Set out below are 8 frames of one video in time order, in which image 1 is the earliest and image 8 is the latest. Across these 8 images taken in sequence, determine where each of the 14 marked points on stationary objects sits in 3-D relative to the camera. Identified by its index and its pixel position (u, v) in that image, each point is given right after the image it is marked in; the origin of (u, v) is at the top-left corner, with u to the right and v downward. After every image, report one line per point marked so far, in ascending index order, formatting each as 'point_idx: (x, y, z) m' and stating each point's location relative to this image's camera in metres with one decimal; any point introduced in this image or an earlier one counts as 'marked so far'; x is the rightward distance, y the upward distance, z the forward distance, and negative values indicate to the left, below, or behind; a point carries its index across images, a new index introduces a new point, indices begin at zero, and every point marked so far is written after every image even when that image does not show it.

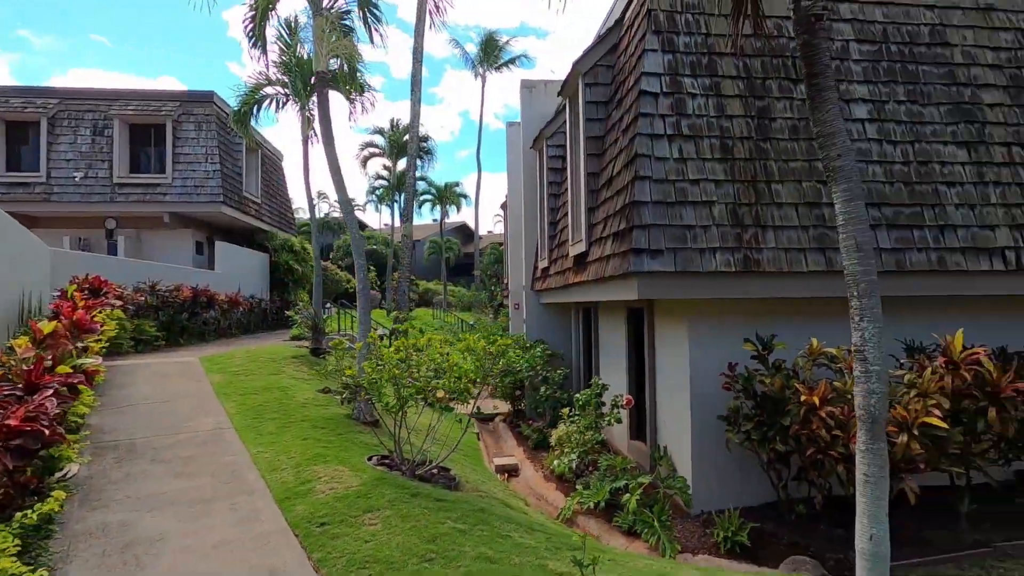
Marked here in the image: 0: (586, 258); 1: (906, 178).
0: (+0.9, +0.4, +6.4) m
1: (+4.0, +1.1, +5.4) m
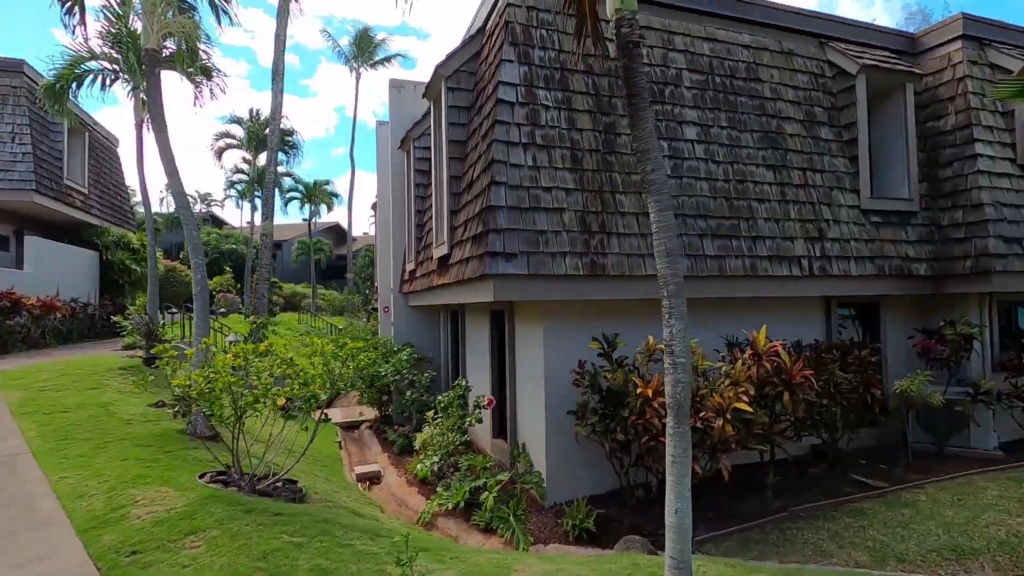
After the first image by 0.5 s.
0: (-0.8, +0.3, +6.5) m
1: (+2.5, +1.1, +6.1) m
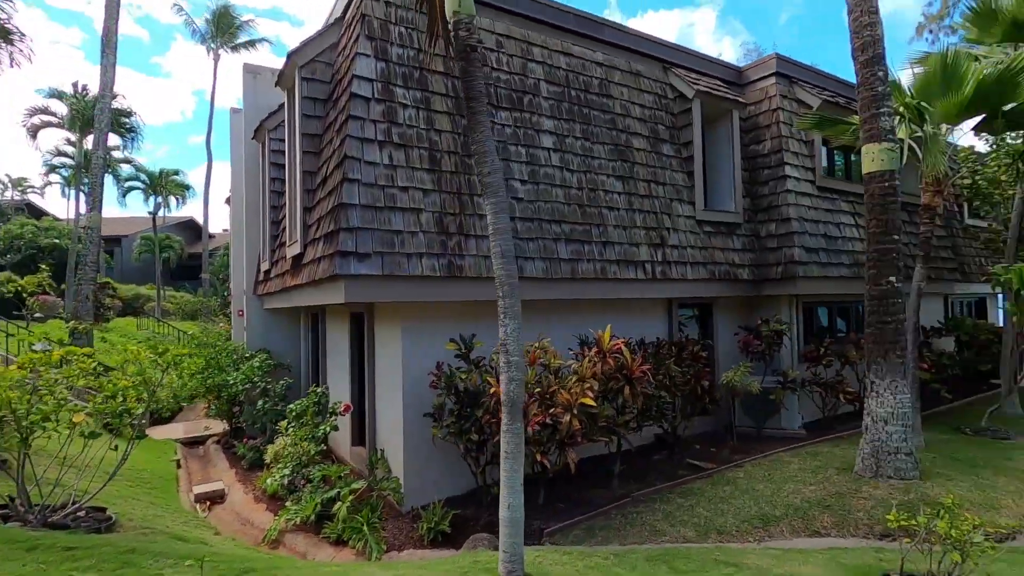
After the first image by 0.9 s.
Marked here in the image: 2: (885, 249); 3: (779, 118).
0: (-2.4, +0.3, +6.1) m
1: (+0.8, +1.1, +6.5) m
2: (+4.1, +0.4, +5.9) m
3: (+4.1, +2.6, +8.2) m
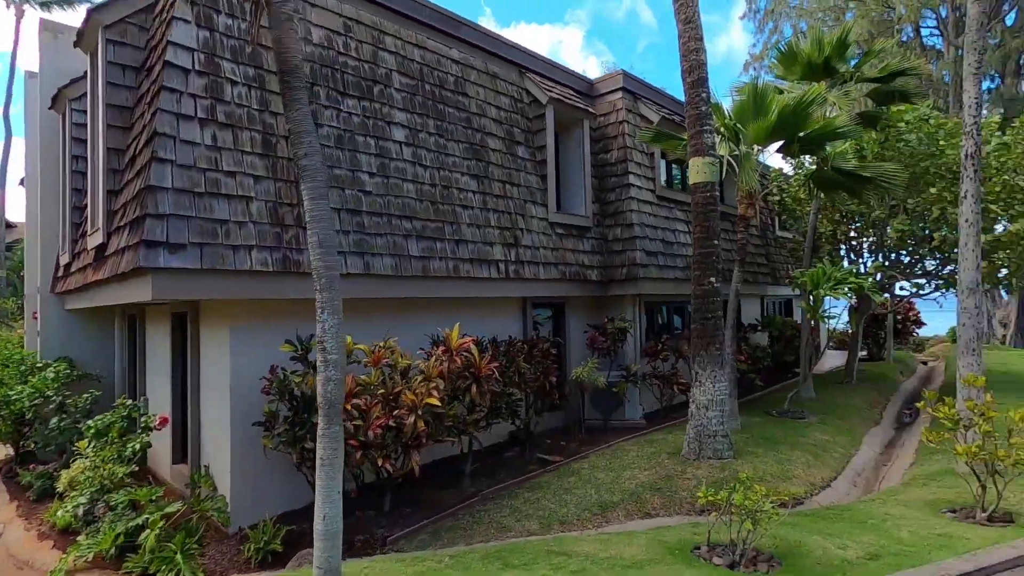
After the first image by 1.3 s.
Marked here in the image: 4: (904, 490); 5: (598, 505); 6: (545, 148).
0: (-4.0, +0.4, +5.3) m
1: (-0.9, +1.1, +6.4) m
2: (+2.4, +0.4, +6.5) m
3: (+1.9, +2.6, +8.9) m
4: (+4.0, -2.1, +5.5) m
5: (+0.9, -2.3, +5.6) m
6: (+0.5, +2.1, +8.0) m
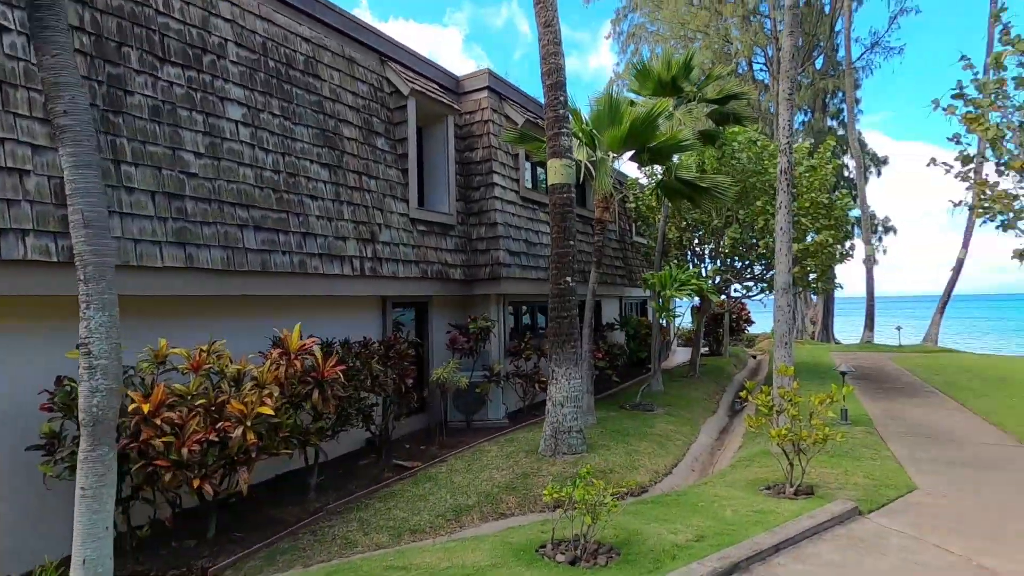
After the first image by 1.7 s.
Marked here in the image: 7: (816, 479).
0: (-5.3, +0.4, +4.0) m
1: (-2.6, +1.1, +5.8) m
2: (+0.6, +0.4, +6.7) m
3: (-0.4, +2.6, +8.8) m
4: (+2.5, -2.1, +6.0) m
5: (-0.6, -2.2, +5.4) m
6: (-1.5, +2.1, +7.7) m
7: (+3.1, -2.0, +5.4) m
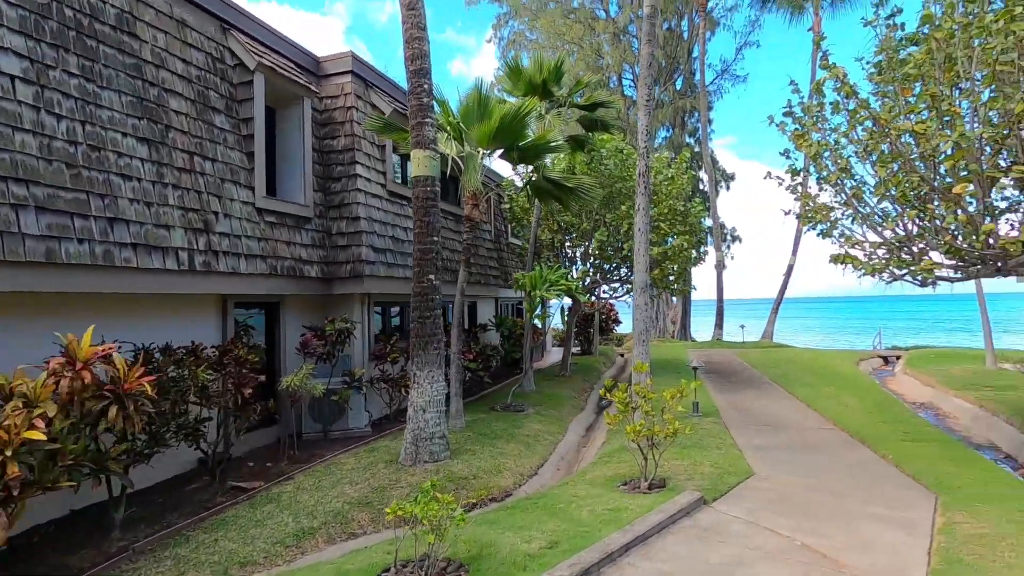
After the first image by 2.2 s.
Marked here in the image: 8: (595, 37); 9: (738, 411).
0: (-6.2, +0.5, +2.4) m
1: (-3.9, +1.2, +4.7) m
2: (-1.0, +0.5, +6.3) m
3: (-2.5, +2.6, +8.2) m
4: (+0.9, -2.1, +6.1) m
5: (-2.0, -2.2, +4.8) m
6: (-3.3, +2.1, +6.9) m
7: (+1.6, -1.9, +5.6) m
8: (+3.1, +9.4, +20.0) m
9: (+3.7, -2.0, +8.8) m
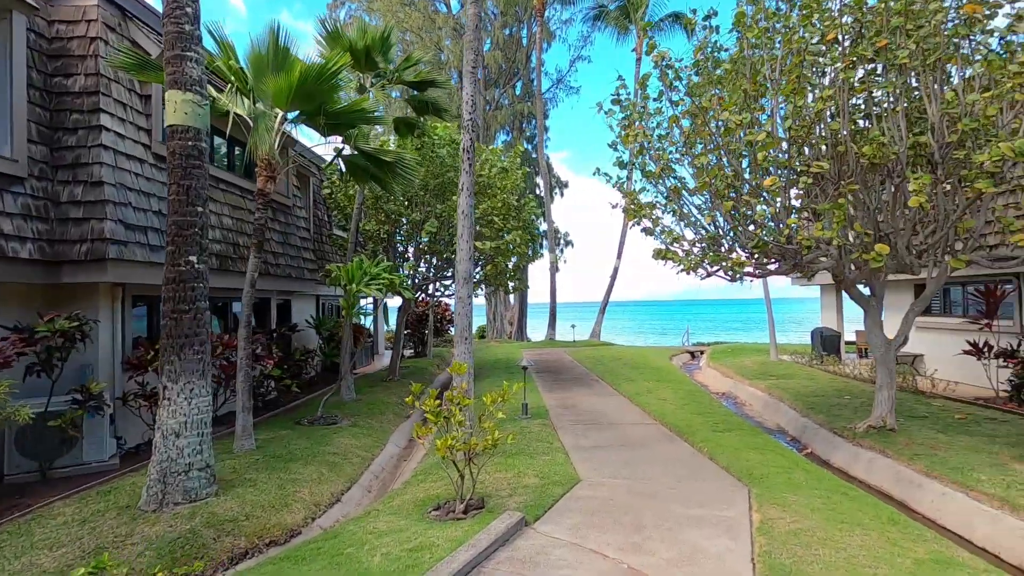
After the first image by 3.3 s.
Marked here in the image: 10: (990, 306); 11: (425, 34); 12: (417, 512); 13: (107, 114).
0: (-6.8, +0.7, -0.4) m
1: (-5.3, +1.3, +2.5) m
2: (-2.9, +0.6, +4.8) m
3: (-4.8, +2.8, +6.2) m
4: (-1.1, -2.0, +5.1) m
5: (-3.4, -2.1, +3.1) m
6: (-5.3, +2.3, +4.7) m
7: (-0.2, -1.8, +4.9) m
8: (-2.8, +9.4, +19.1) m
9: (+0.9, -2.0, +8.5) m
10: (+7.8, -0.3, +8.7) m
11: (-3.2, +9.1, +18.7) m
12: (-0.8, -1.9, +4.5) m
13: (-4.7, +2.0, +6.2) m
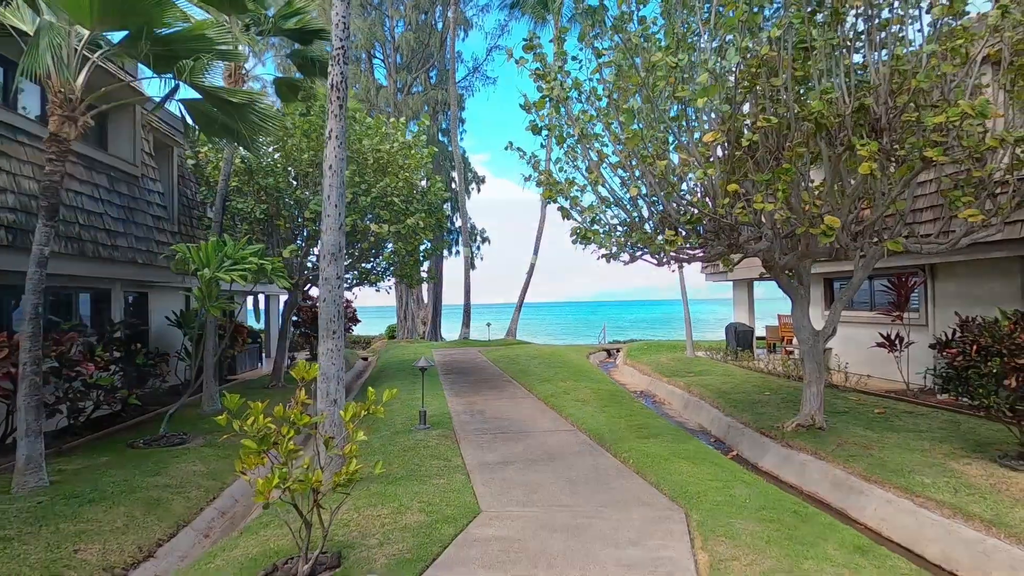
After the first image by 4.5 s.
0: (-6.8, +0.9, -2.6) m
1: (-5.7, +1.5, +0.4) m
2: (-3.7, +0.8, +3.1) m
3: (-5.8, +3.0, +4.2) m
4: (-1.9, -1.8, +3.7) m
5: (-4.0, -1.9, +1.3) m
6: (-6.0, +2.5, +2.6) m
7: (-1.1, -1.7, +3.6) m
8: (-5.8, +9.6, +17.3) m
9: (-0.5, -1.8, +7.3) m
10: (+6.3, -0.2, +8.6) m
11: (-6.0, +9.2, +16.9) m
12: (-1.6, -1.7, +3.1) m
13: (-5.7, +2.2, +4.3) m
